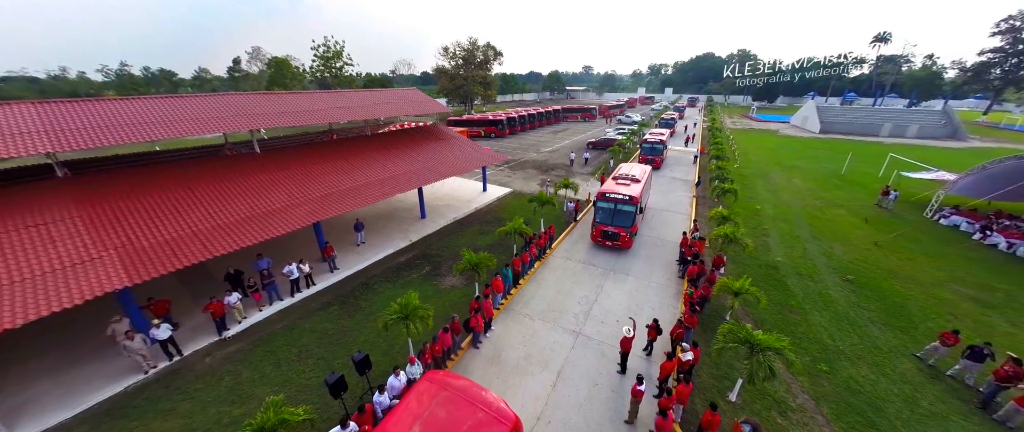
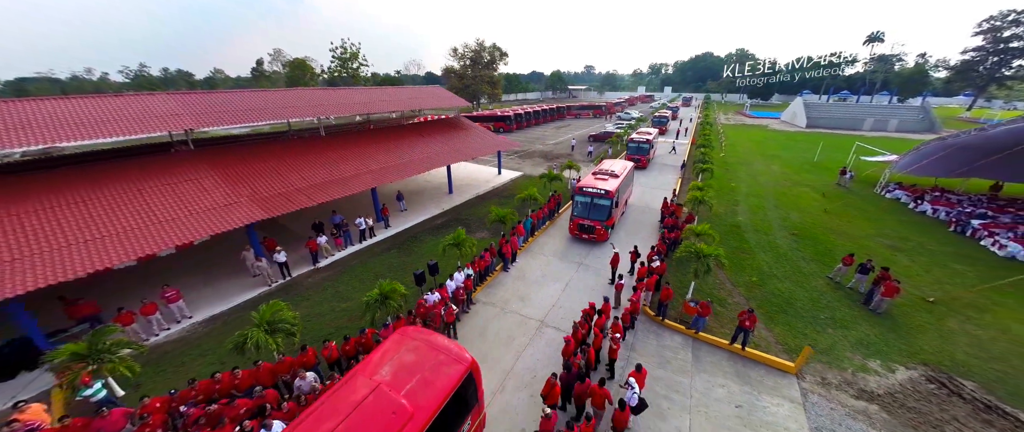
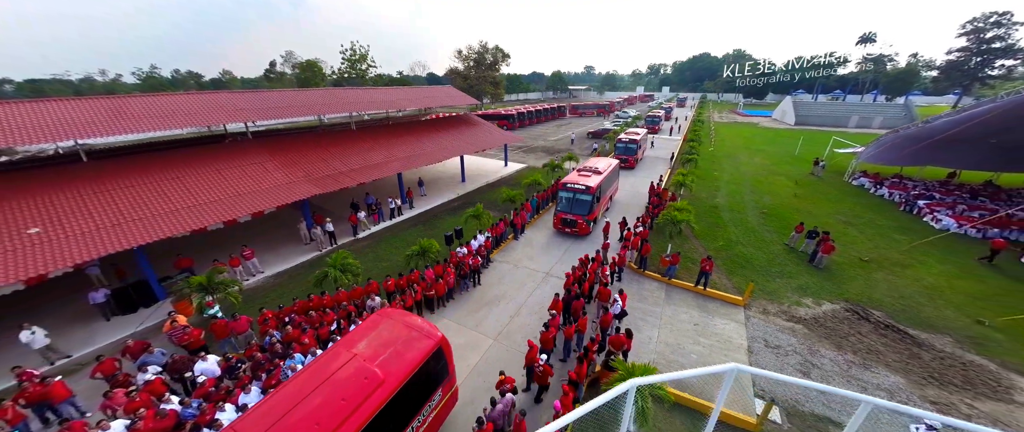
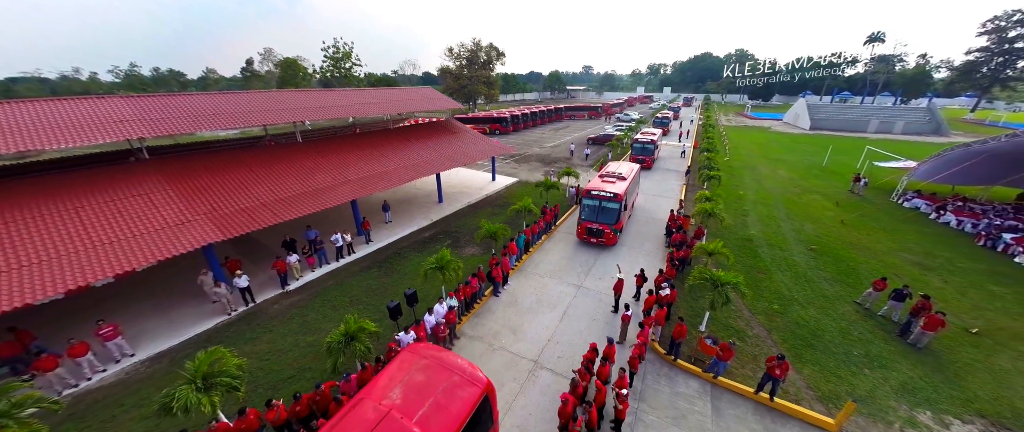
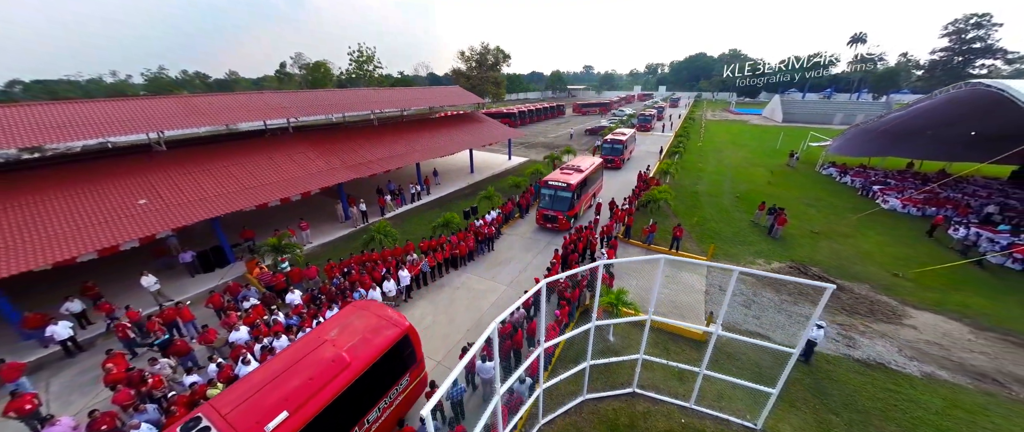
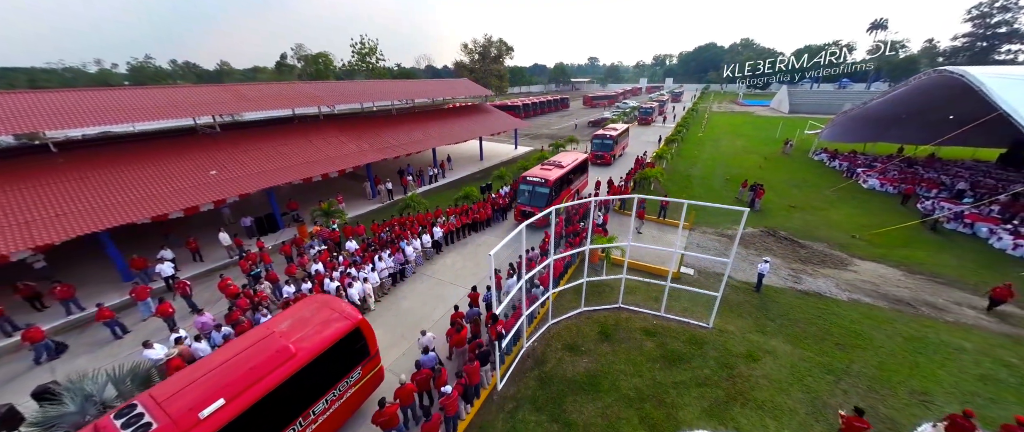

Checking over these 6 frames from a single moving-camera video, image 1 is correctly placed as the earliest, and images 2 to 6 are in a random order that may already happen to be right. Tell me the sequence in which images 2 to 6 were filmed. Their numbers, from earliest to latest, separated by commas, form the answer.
4, 2, 3, 5, 6
